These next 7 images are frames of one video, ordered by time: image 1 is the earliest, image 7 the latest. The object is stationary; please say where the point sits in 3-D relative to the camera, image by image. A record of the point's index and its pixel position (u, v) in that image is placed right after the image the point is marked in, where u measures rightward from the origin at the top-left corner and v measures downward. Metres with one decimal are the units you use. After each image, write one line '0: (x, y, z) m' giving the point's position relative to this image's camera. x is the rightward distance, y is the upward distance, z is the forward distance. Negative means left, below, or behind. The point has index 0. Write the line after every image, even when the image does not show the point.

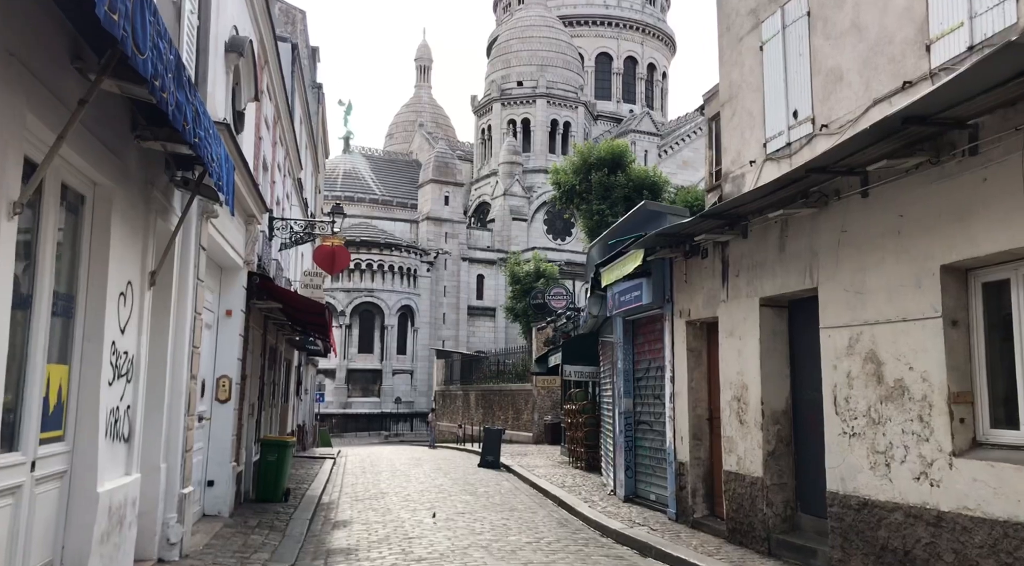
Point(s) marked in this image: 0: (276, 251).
0: (-4.9, +0.7, +17.8) m
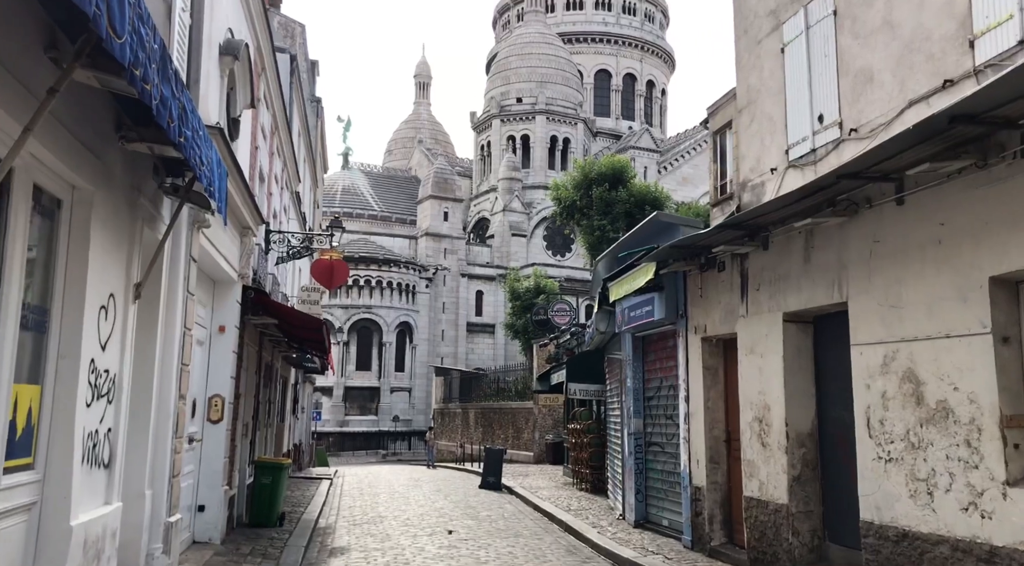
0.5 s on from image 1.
0: (-4.8, +0.4, +17.3) m
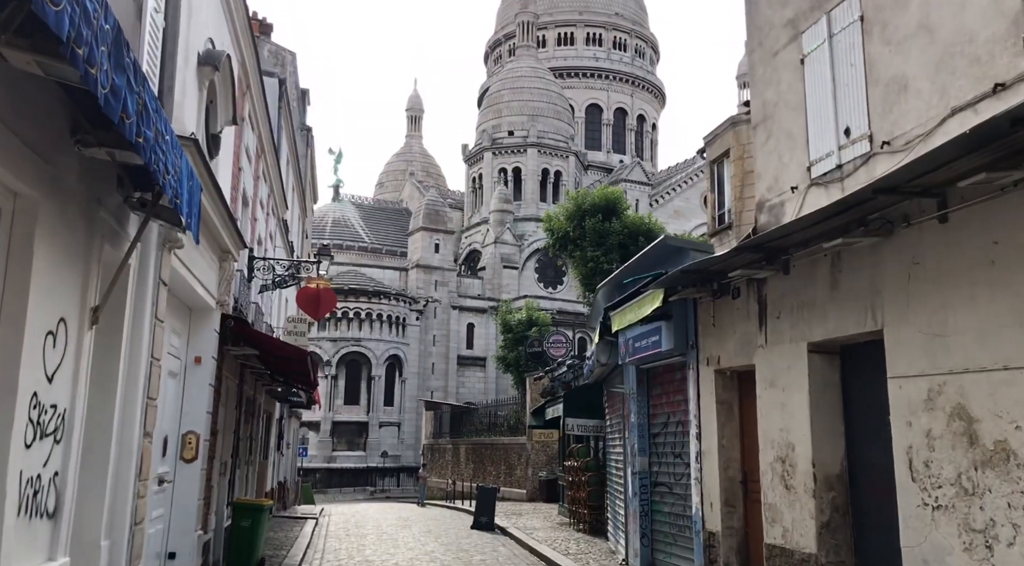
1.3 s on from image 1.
0: (-4.9, -0.2, +16.4) m
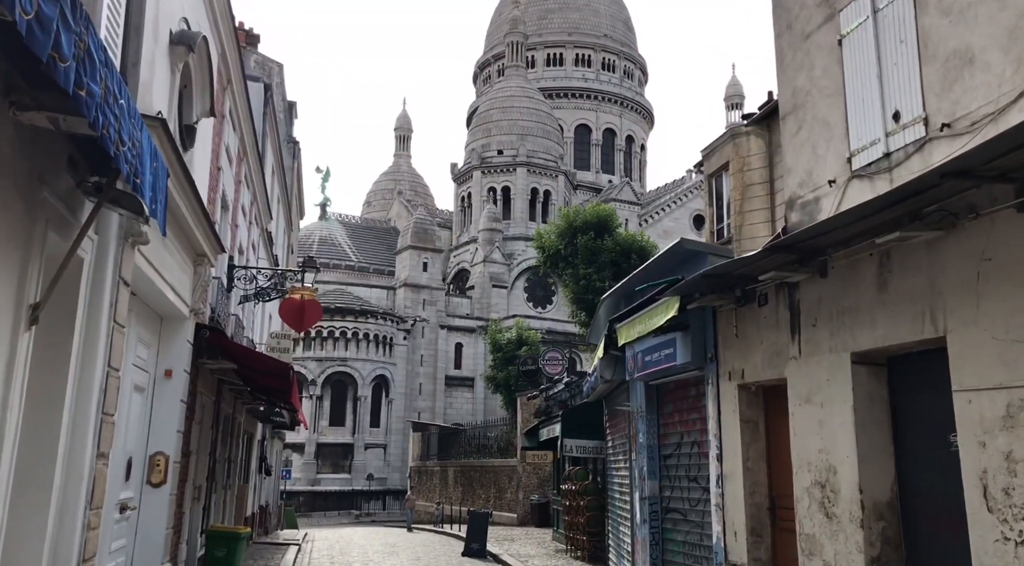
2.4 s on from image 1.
0: (-4.9, -0.4, +15.4) m
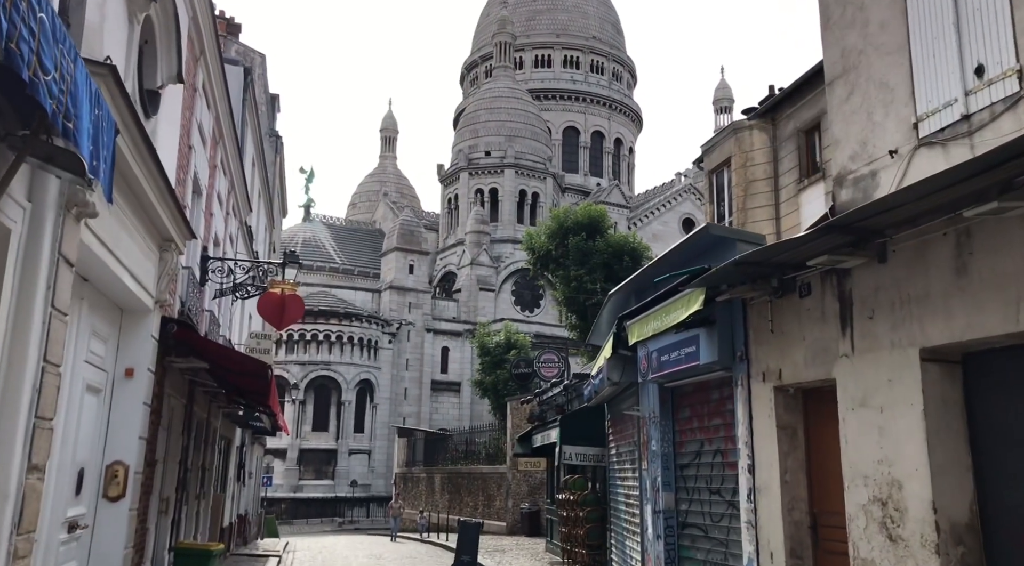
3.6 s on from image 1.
0: (-5.0, -0.3, +14.2) m
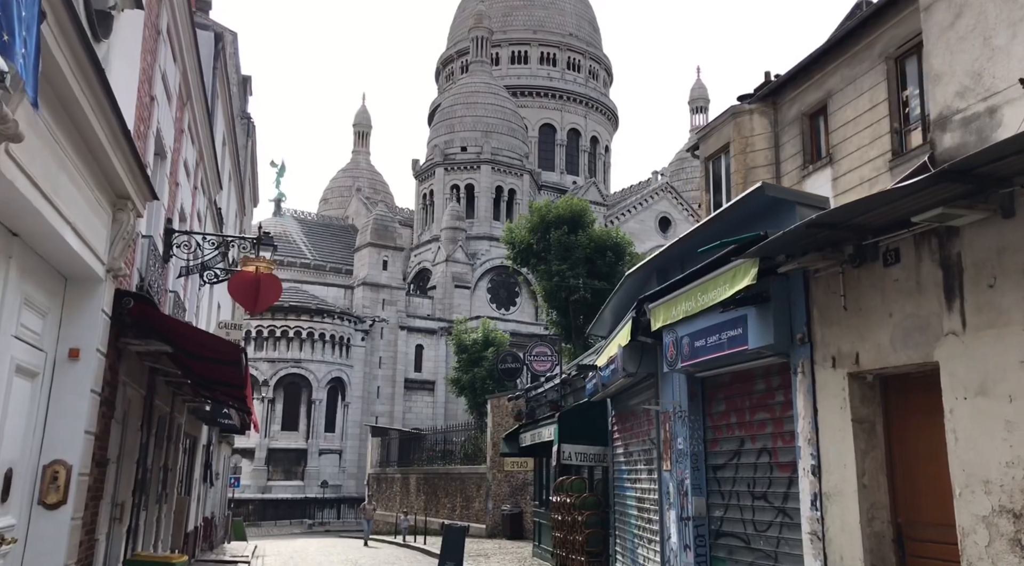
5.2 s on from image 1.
0: (-5.0, +0.1, +12.7) m
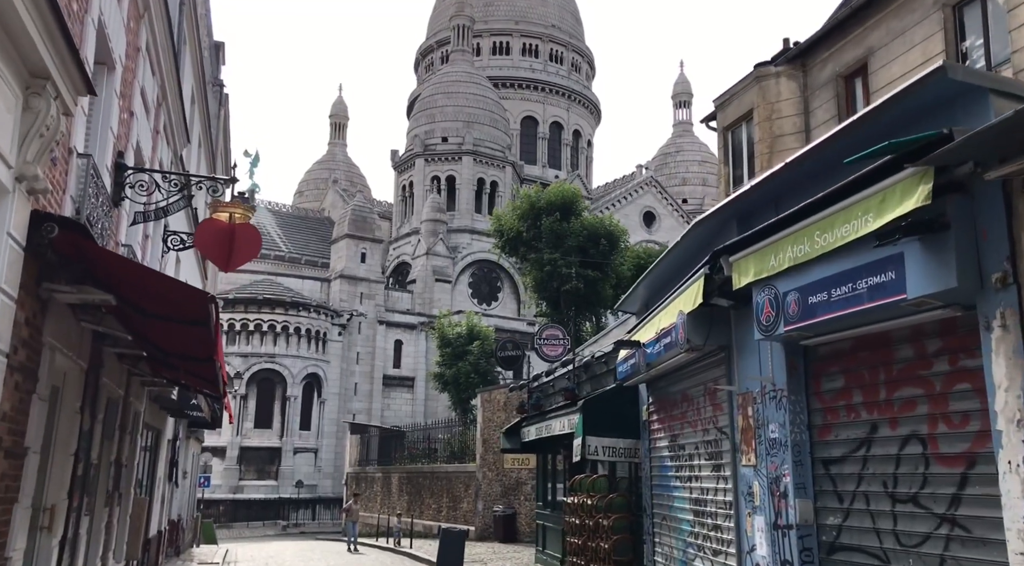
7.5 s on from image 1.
0: (-4.6, +0.6, +10.3) m
